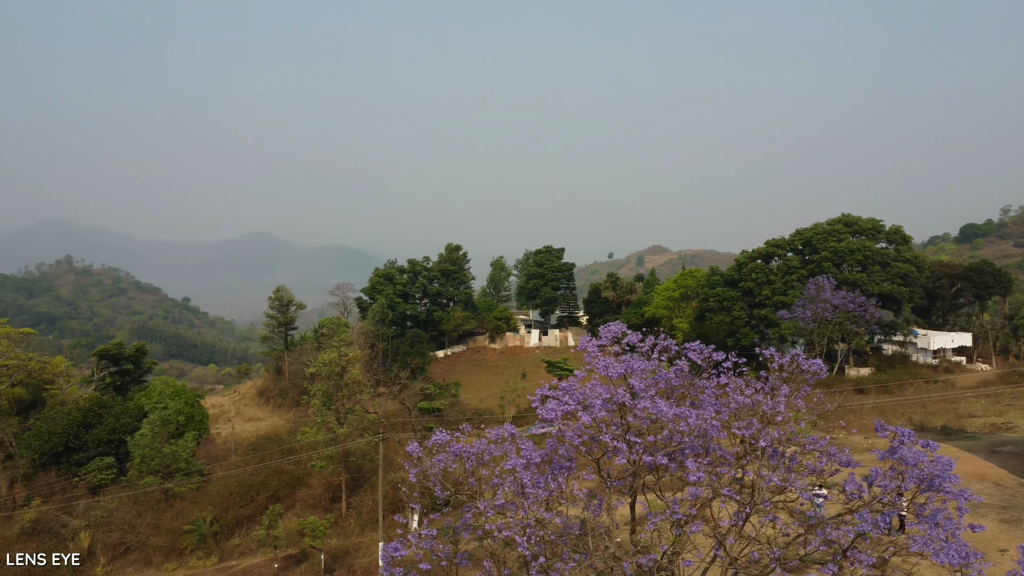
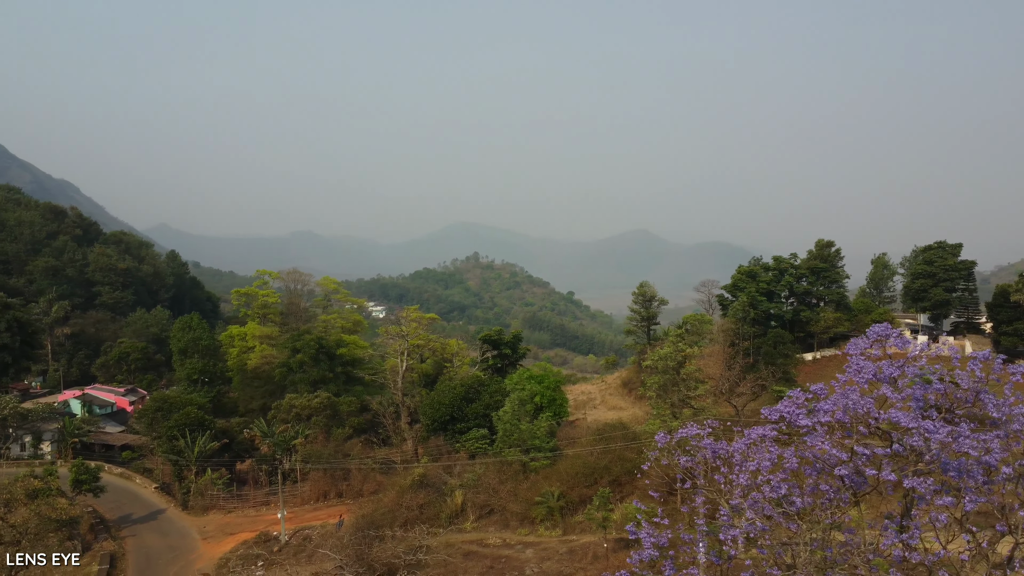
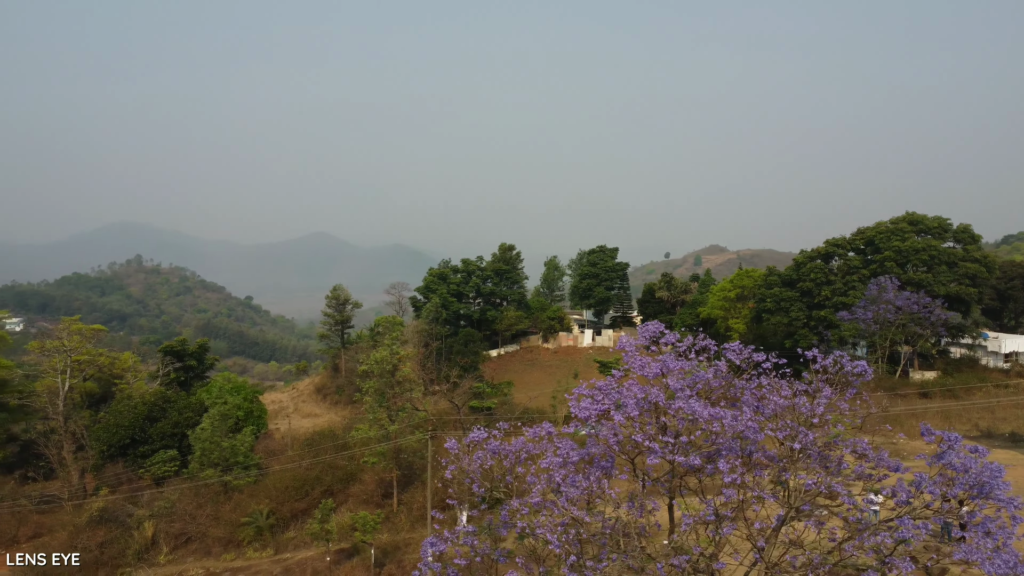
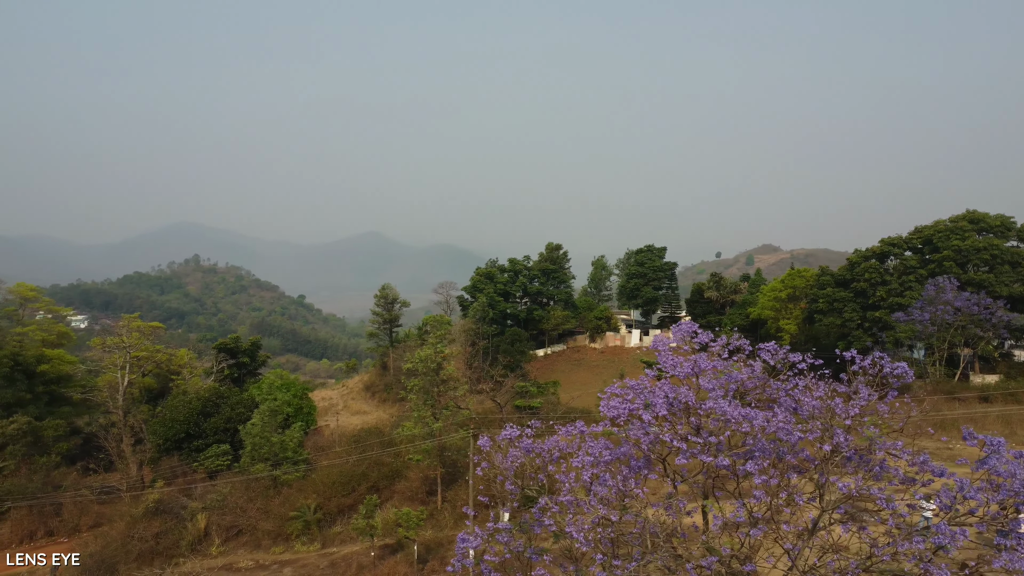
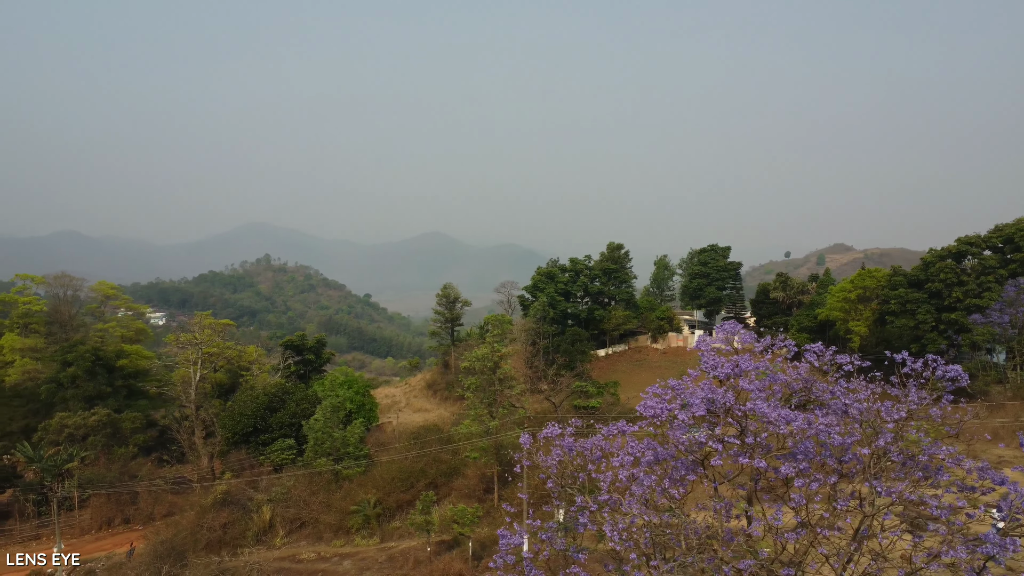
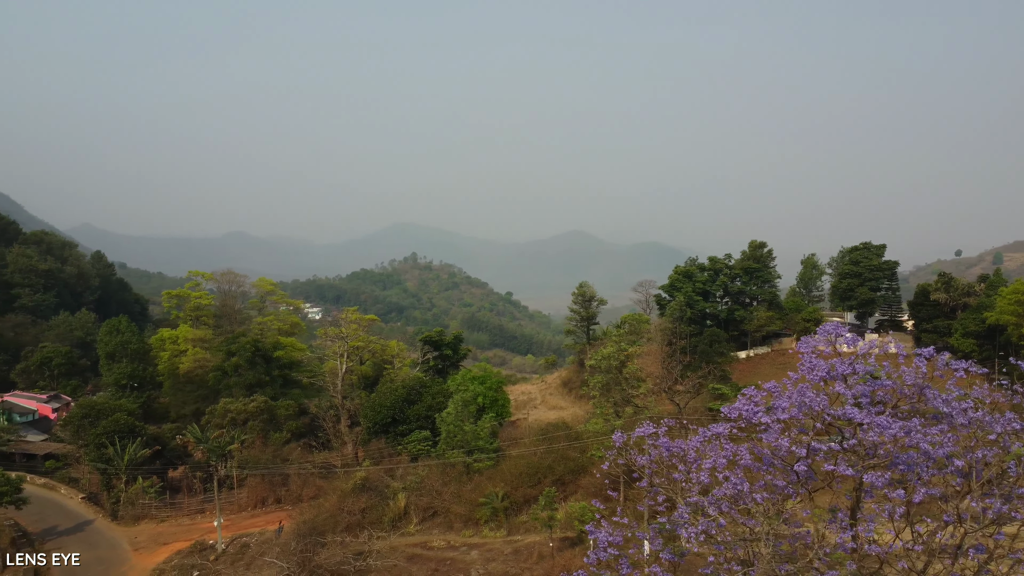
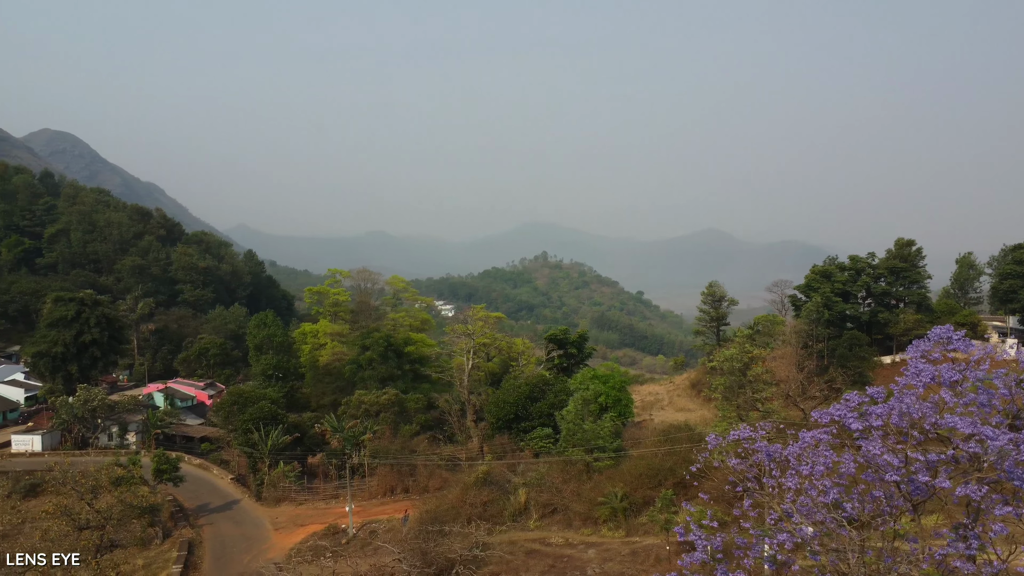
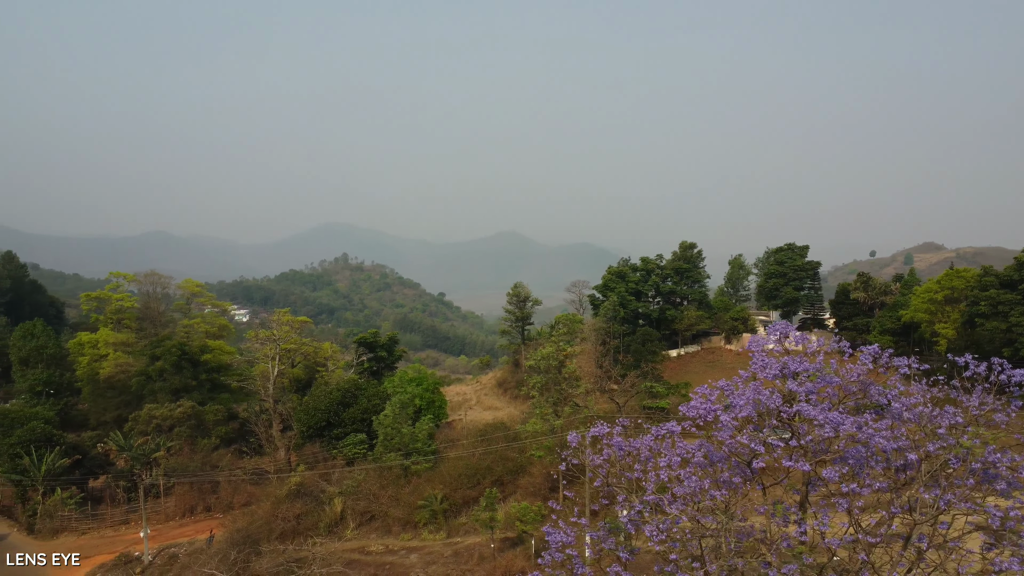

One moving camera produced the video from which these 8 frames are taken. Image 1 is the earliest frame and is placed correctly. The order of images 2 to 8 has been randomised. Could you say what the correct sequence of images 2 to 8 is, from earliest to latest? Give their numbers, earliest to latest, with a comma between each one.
3, 4, 5, 8, 6, 2, 7
